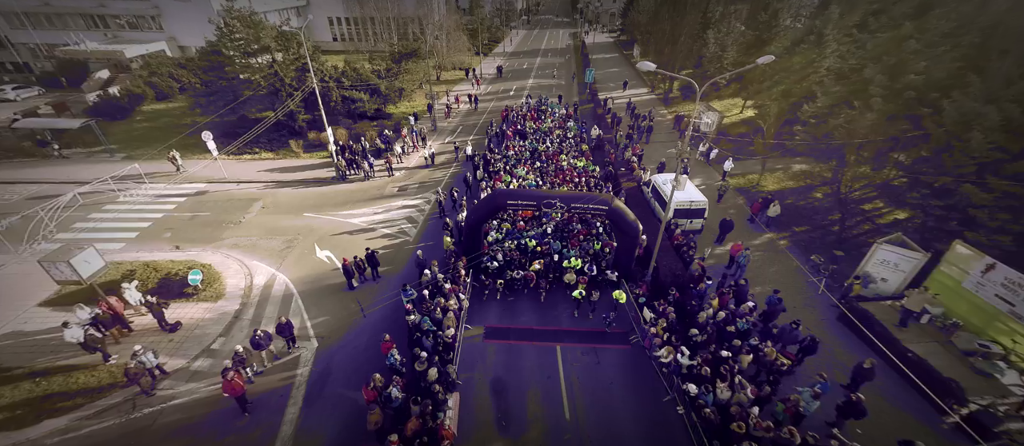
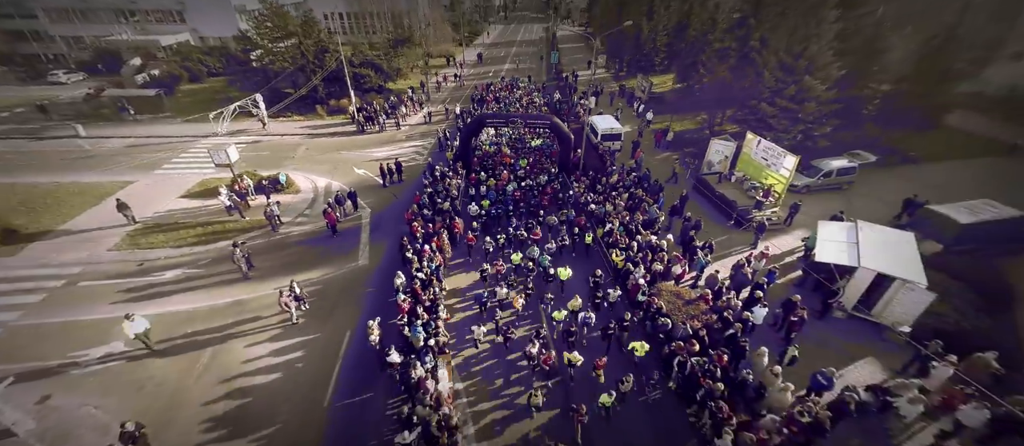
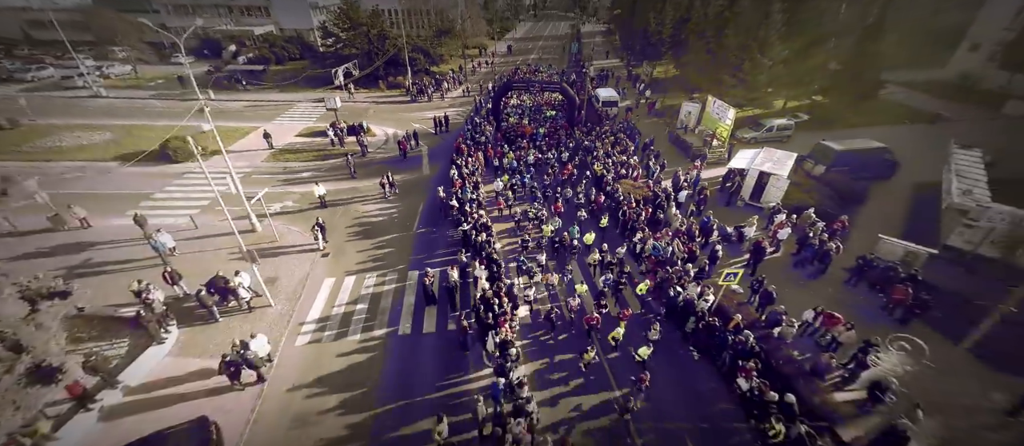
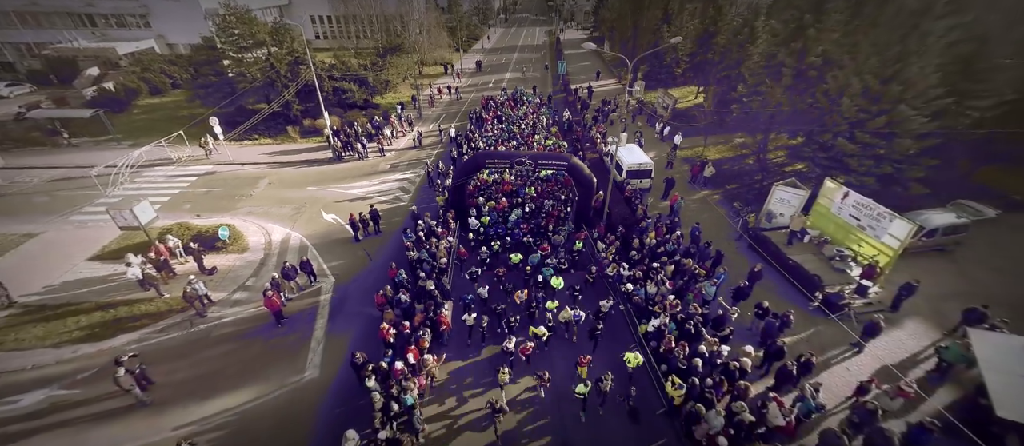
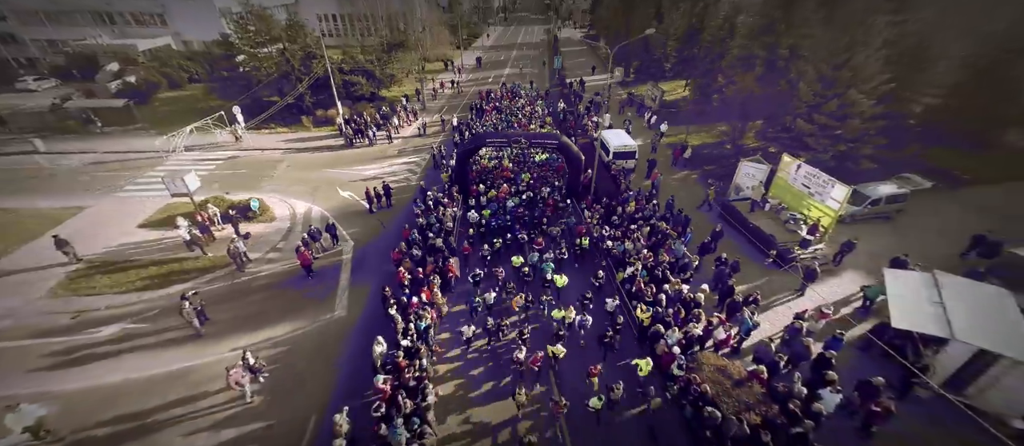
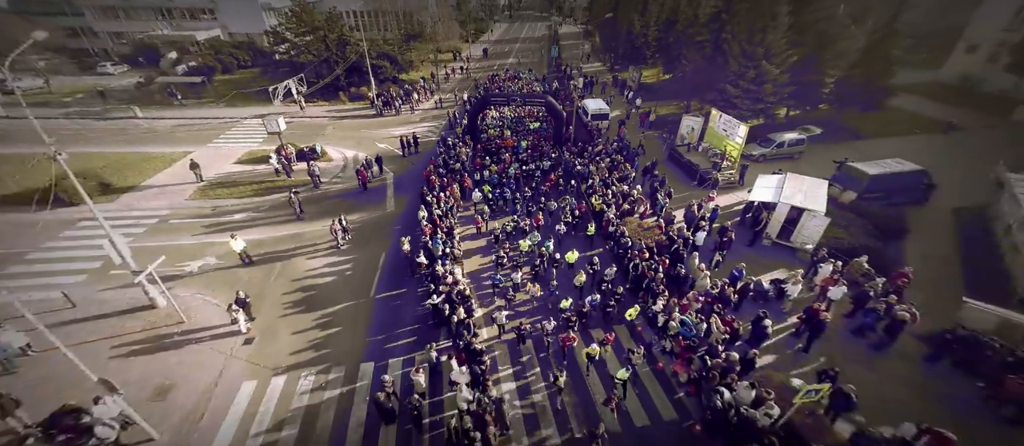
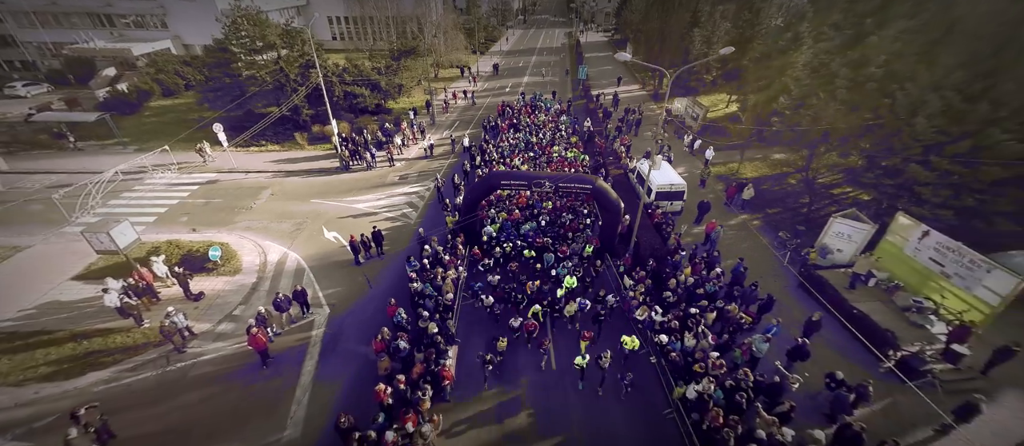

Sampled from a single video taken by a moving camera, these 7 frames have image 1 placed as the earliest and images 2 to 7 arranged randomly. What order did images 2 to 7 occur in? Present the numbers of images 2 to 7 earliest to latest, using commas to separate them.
7, 4, 5, 2, 6, 3
